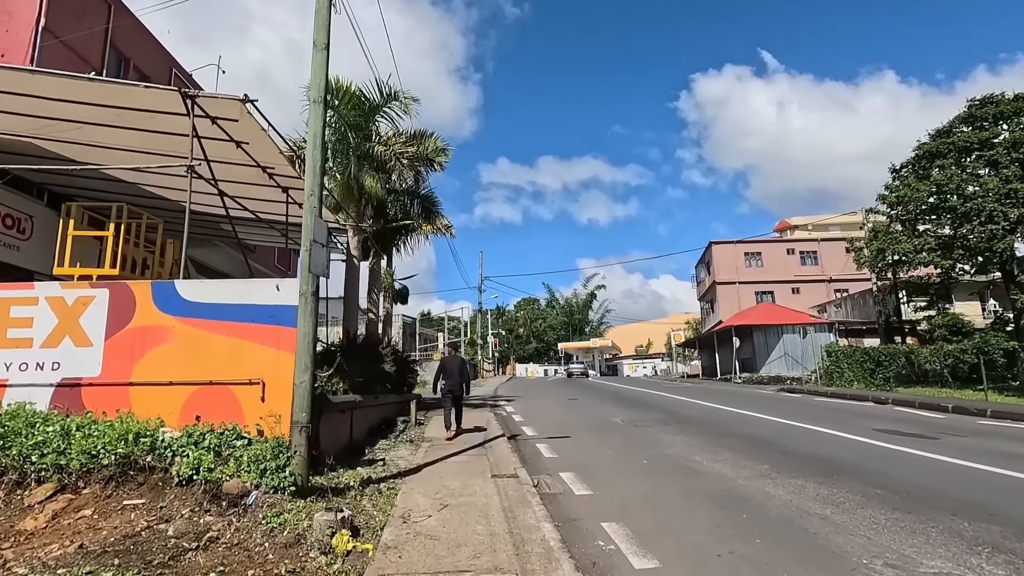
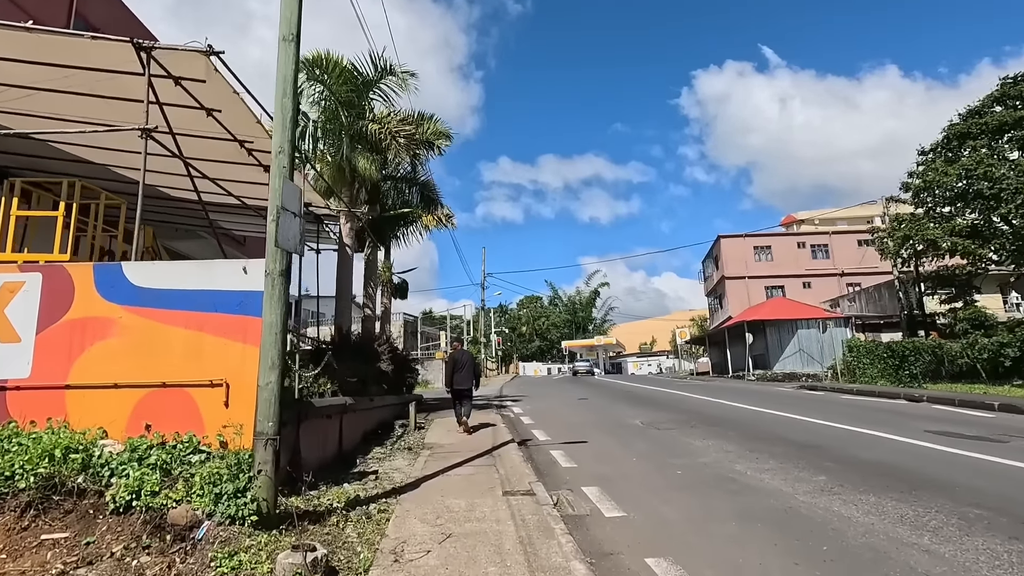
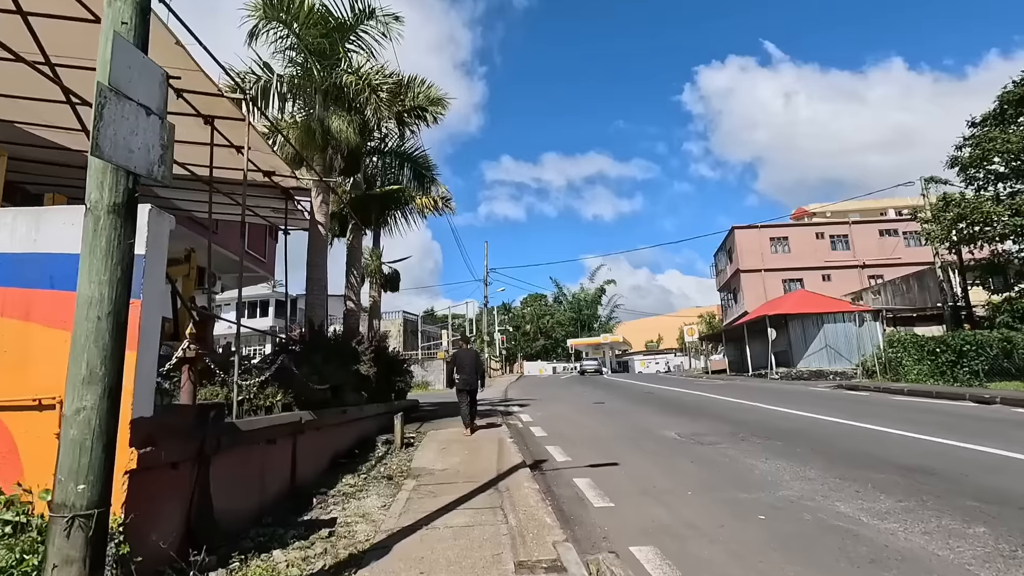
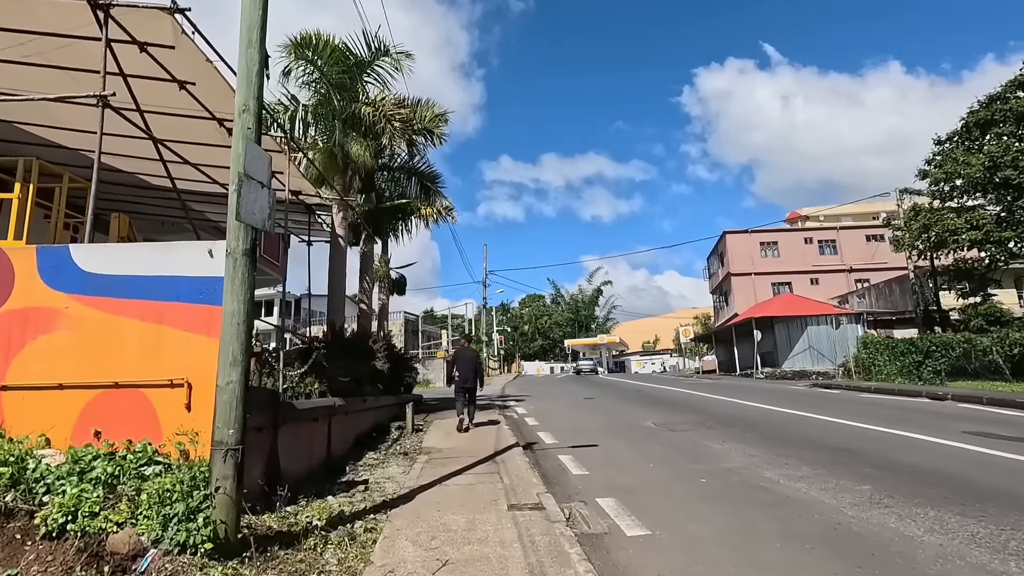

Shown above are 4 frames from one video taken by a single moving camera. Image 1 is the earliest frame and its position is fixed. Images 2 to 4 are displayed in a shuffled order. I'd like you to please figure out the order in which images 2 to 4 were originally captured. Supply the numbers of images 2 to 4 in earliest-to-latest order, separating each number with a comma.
2, 4, 3
